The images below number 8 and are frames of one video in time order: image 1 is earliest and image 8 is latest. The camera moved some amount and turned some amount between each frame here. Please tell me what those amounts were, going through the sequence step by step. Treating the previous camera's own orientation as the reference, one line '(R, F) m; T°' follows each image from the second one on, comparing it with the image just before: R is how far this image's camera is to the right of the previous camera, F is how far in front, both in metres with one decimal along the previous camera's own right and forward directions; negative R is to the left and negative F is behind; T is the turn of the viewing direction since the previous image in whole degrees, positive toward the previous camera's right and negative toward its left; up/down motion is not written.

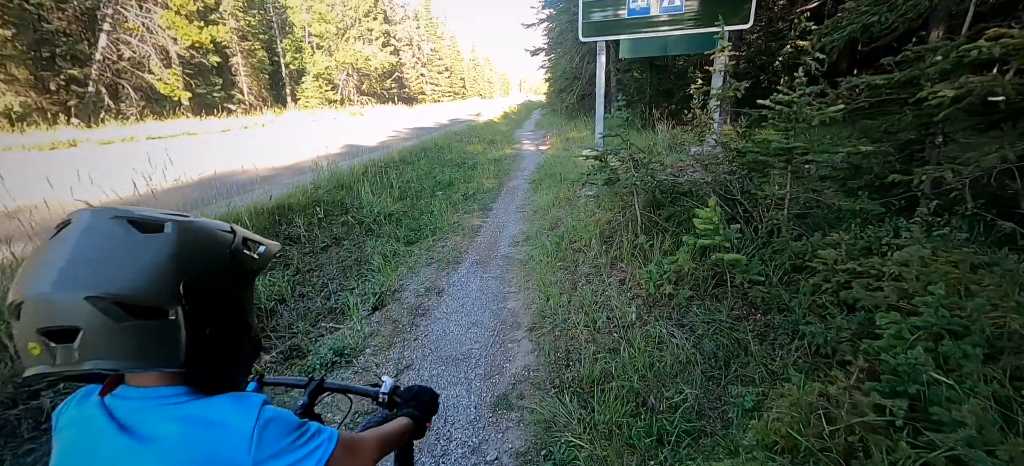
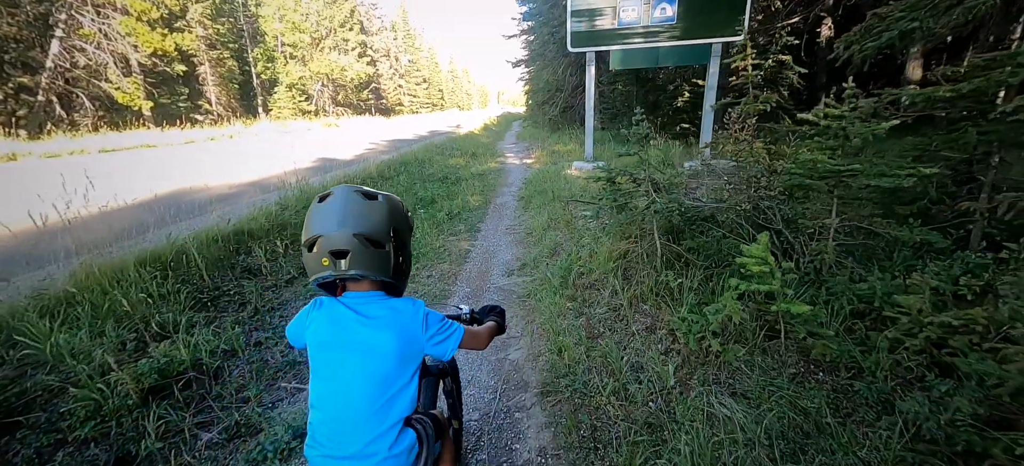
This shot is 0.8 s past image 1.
(-0.1, +0.5) m; +3°
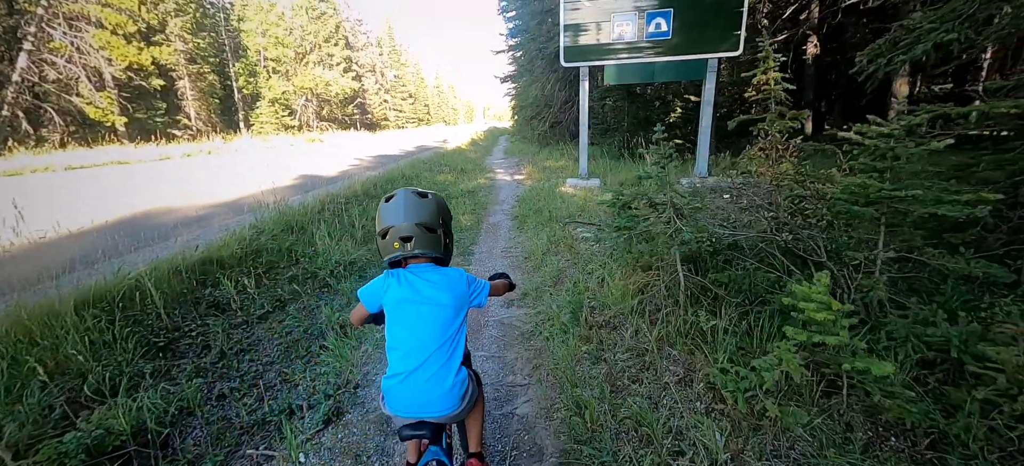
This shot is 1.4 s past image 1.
(-0.1, +0.3) m; +2°
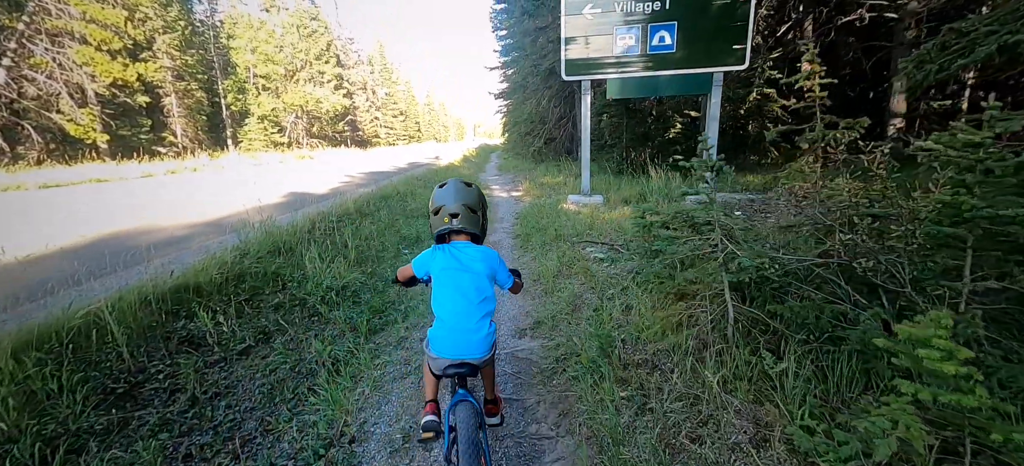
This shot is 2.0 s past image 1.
(-0.2, +0.3) m; +1°
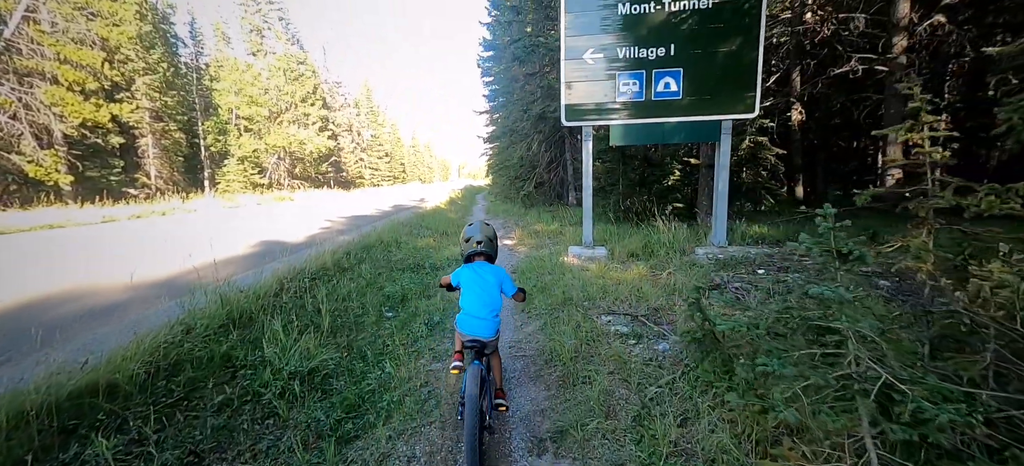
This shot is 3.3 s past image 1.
(-0.2, +0.7) m; +2°
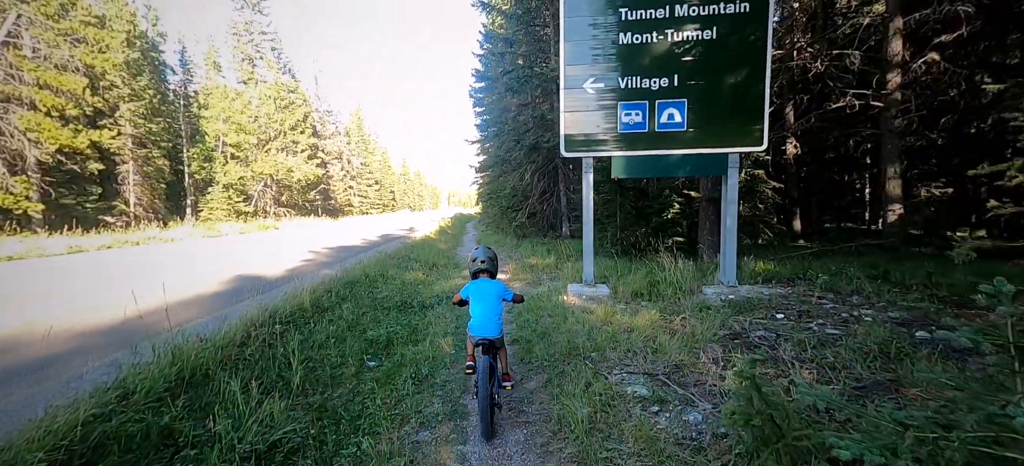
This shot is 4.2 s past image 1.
(-0.1, +0.5) m; +1°
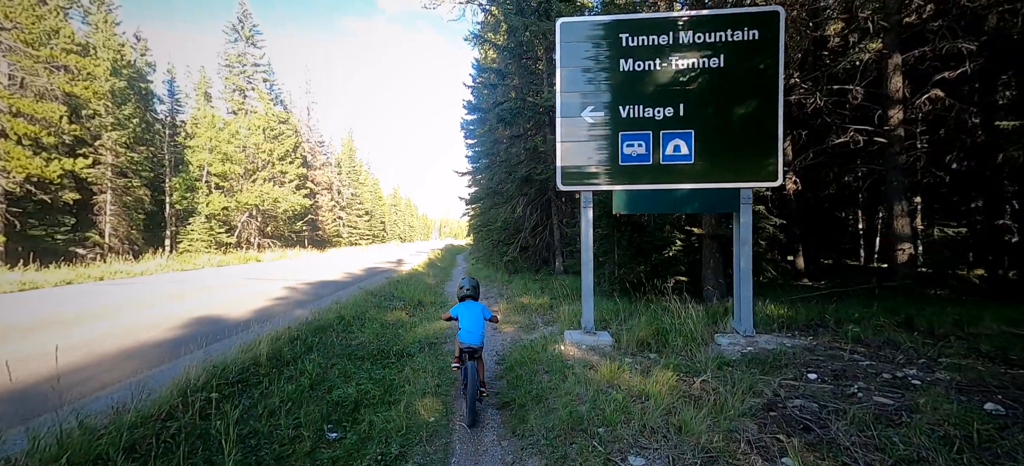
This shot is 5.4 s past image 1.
(0.0, +0.7) m; +1°
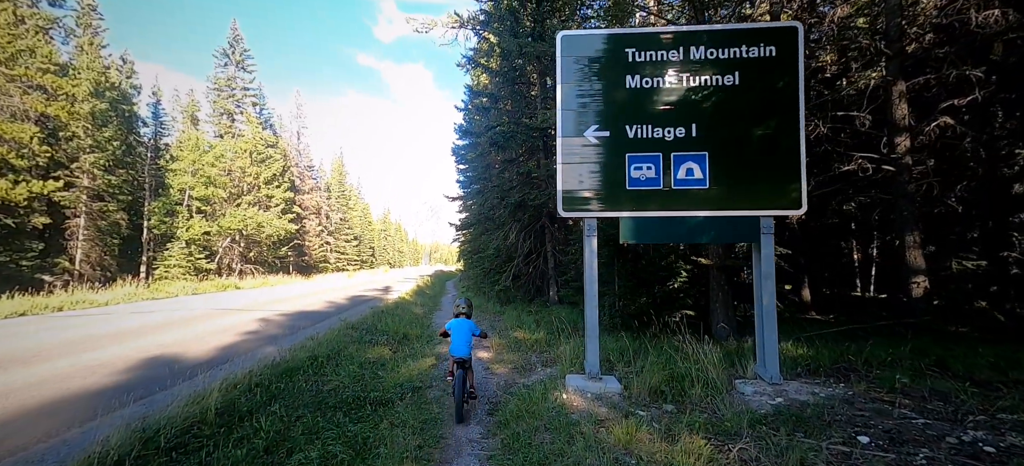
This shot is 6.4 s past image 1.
(-0.1, +0.7) m; +1°
